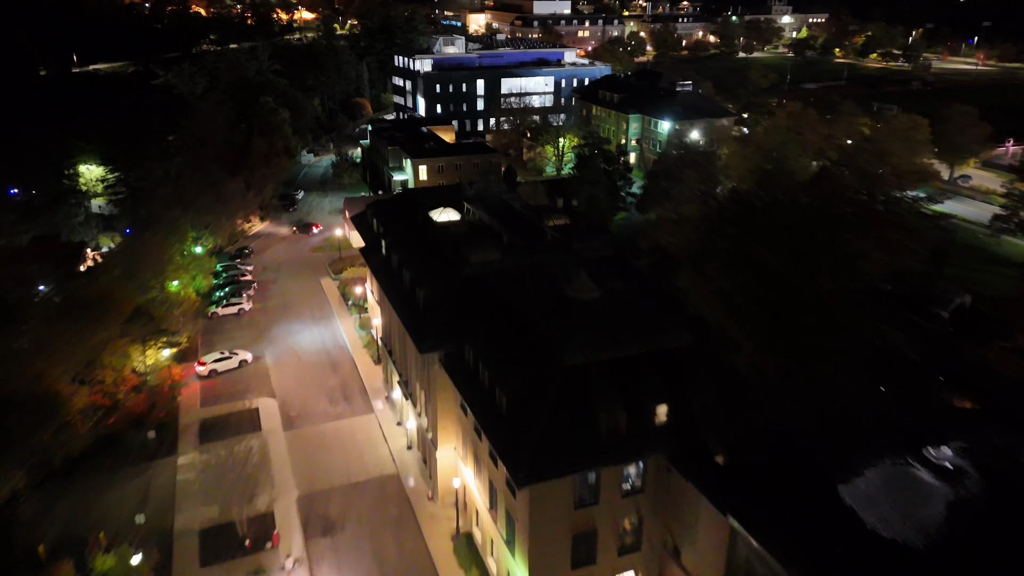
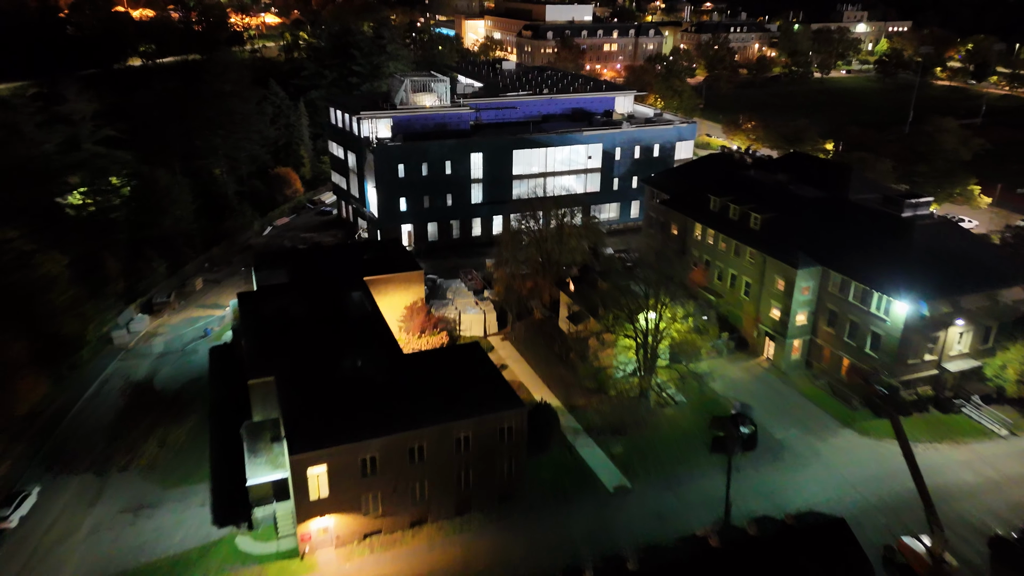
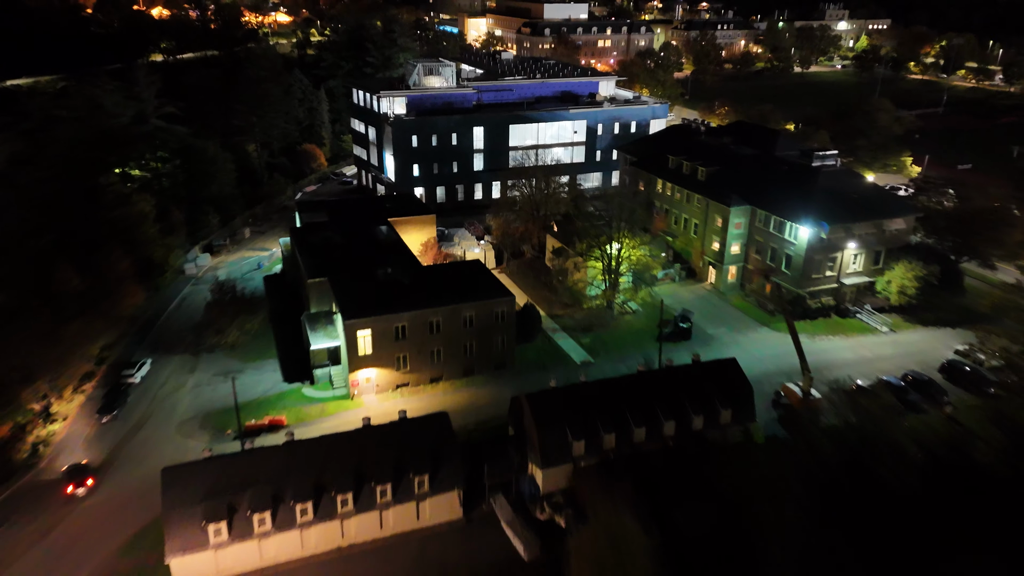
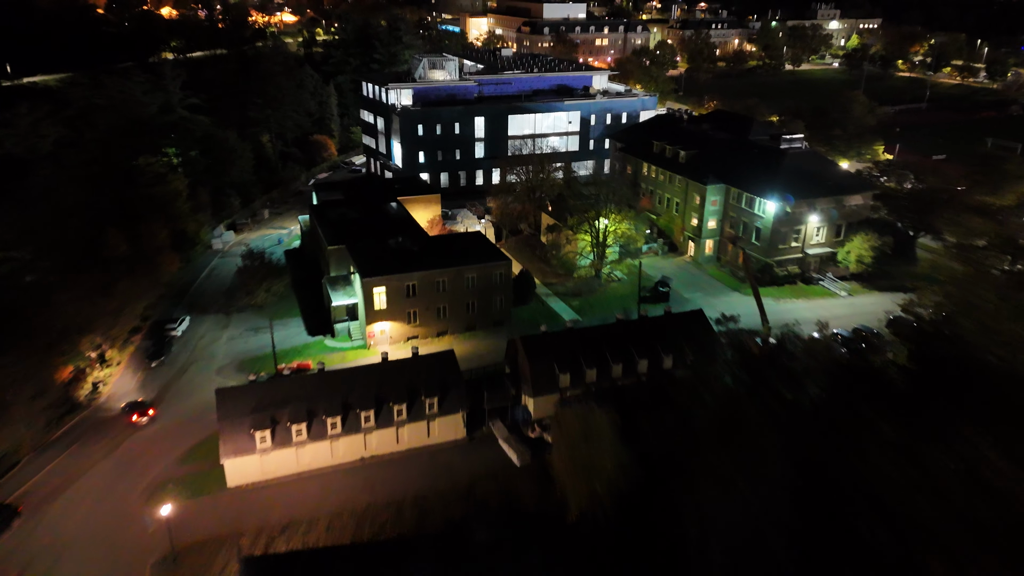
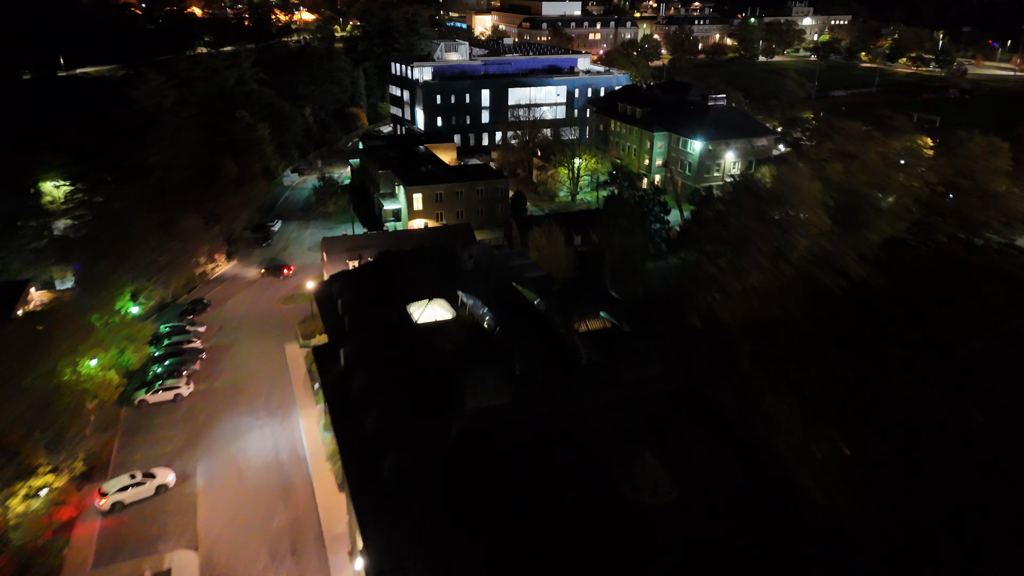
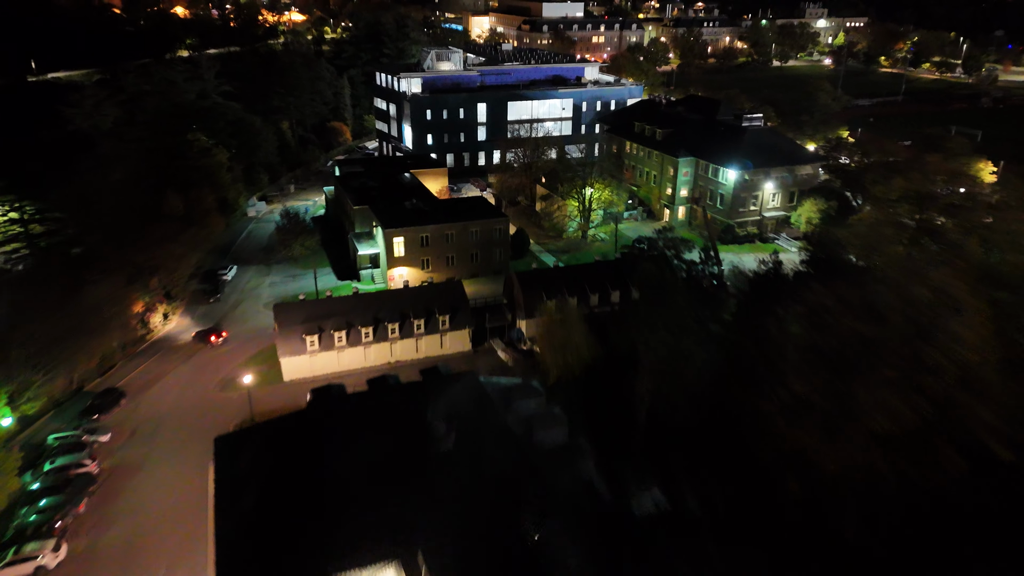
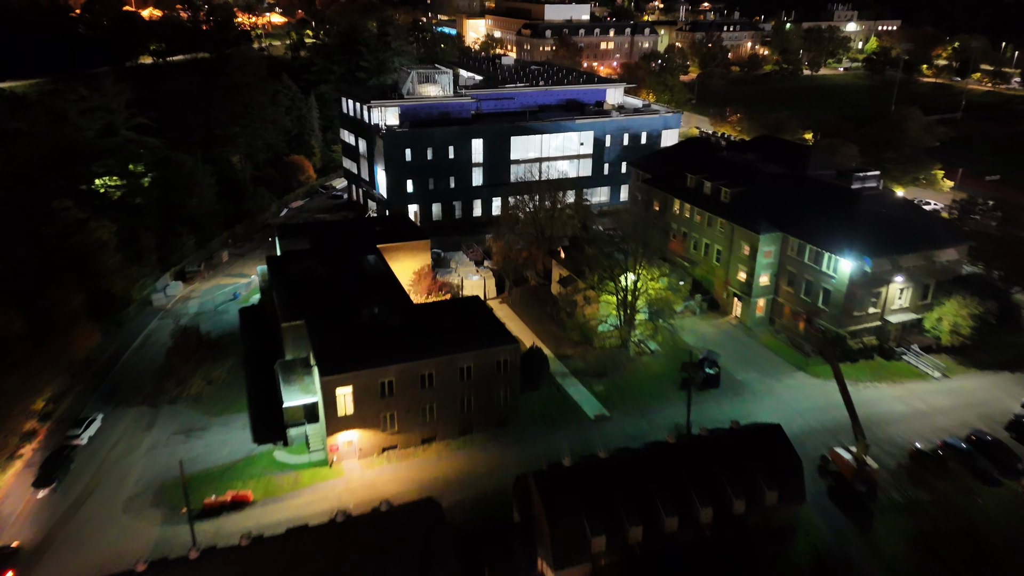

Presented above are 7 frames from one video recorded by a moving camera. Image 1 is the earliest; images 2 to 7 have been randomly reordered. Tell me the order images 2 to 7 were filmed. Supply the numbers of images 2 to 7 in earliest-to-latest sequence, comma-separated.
5, 6, 4, 3, 7, 2
